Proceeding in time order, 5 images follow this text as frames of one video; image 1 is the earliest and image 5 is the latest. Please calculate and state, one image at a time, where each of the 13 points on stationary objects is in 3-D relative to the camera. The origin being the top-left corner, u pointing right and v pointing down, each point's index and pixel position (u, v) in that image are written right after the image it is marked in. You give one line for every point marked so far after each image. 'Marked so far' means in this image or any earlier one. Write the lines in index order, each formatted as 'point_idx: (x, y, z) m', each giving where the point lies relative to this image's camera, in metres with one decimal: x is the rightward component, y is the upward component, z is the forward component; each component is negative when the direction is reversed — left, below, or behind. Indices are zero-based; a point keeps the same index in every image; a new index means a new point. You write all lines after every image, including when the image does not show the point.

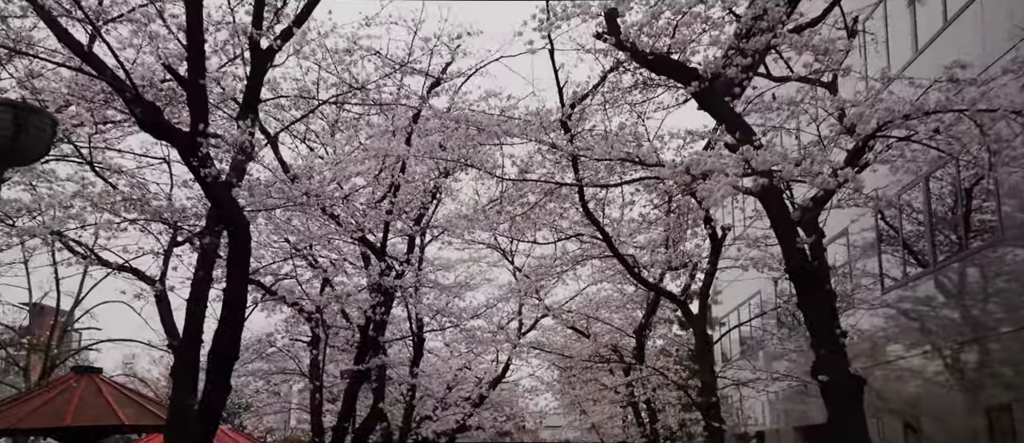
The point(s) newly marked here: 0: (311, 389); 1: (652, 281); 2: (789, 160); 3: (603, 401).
0: (-2.6, -2.1, +11.1) m
1: (+1.8, -0.8, +11.3) m
2: (+2.1, +0.5, +6.6) m
3: (+1.9, -3.8, +18.6) m
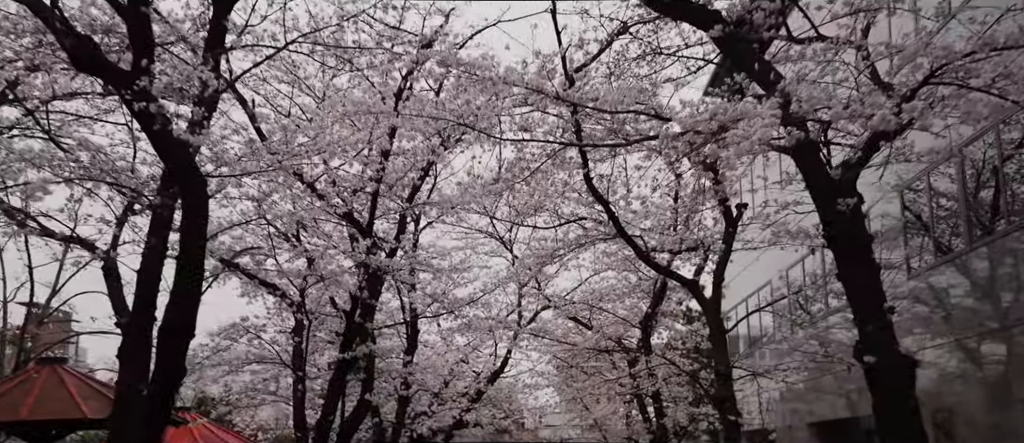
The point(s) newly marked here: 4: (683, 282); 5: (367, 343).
0: (-2.6, -1.8, +10.3) m
1: (+1.8, -0.5, +10.5) m
2: (+2.1, +0.7, +5.8) m
3: (+1.9, -3.6, +17.8) m
4: (+1.9, -0.7, +9.8) m
5: (-1.6, -1.4, +9.9) m
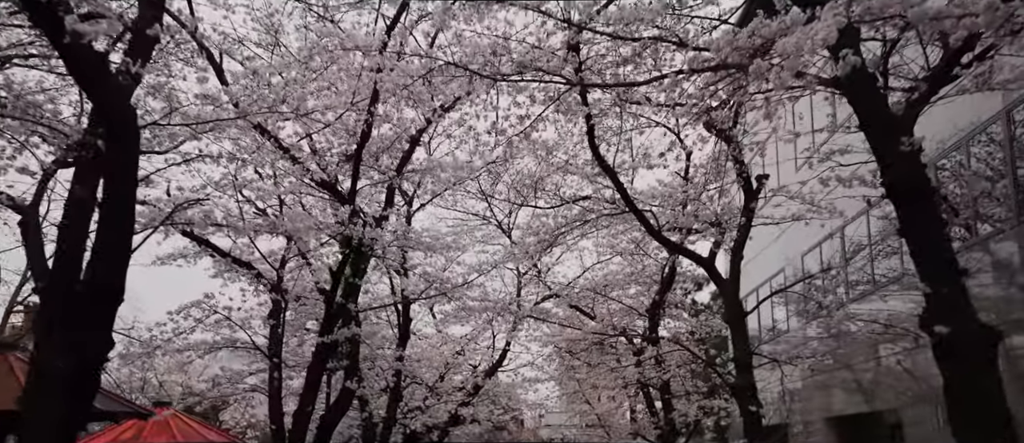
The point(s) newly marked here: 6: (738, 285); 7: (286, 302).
0: (-2.6, -1.6, +9.3) m
1: (+1.8, -0.2, +9.6) m
2: (+2.1, +1.0, +4.9) m
3: (+1.9, -3.3, +16.9) m
4: (+1.9, -0.4, +8.9) m
5: (-1.7, -1.1, +9.0) m
6: (+2.5, -0.7, +9.5) m
7: (-2.4, -0.9, +9.3) m
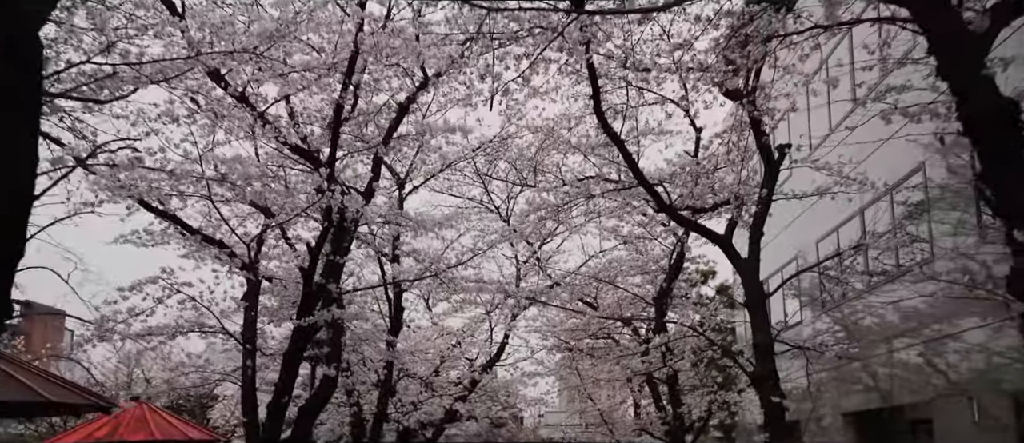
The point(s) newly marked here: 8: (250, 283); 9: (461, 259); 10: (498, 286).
0: (-2.6, -1.3, +8.5) m
1: (+1.8, +0.1, +8.7) m
2: (+2.1, +1.3, +4.1) m
3: (+1.9, -3.0, +16.0) m
4: (+1.9, -0.1, +8.1) m
5: (-1.7, -0.8, +8.1) m
6: (+2.4, -0.4, +8.7) m
7: (-2.4, -0.6, +8.5) m
8: (-2.6, -0.6, +8.7) m
9: (-0.8, -0.6, +13.5) m
10: (-0.2, -1.1, +14.2) m
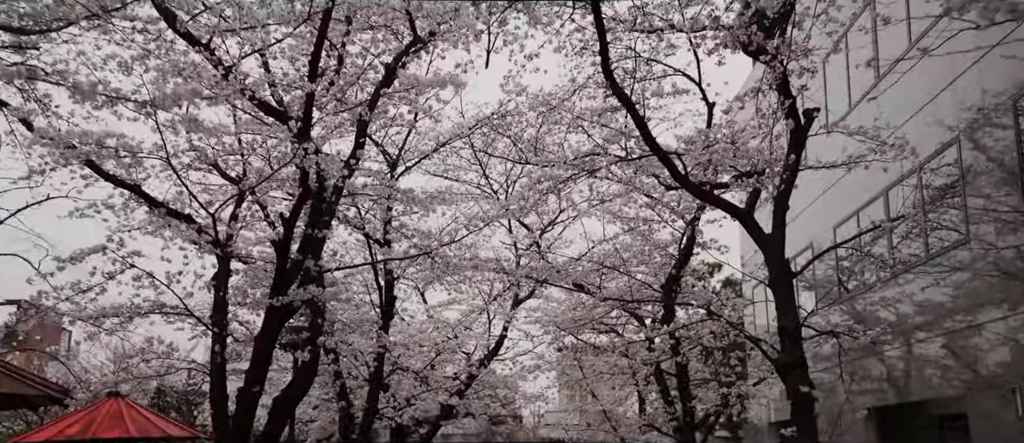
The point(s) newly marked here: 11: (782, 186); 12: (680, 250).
0: (-2.6, -1.0, +7.7) m
1: (+1.8, +0.3, +7.9) m
2: (+2.0, +1.5, +3.2) m
3: (+1.9, -2.8, +15.2) m
4: (+1.9, +0.1, +7.3) m
5: (-1.7, -0.6, +7.3) m
6: (+2.4, -0.2, +7.9) m
7: (-2.4, -0.3, +7.7) m
8: (-2.6, -0.4, +7.9) m
9: (-0.8, -0.4, +12.7) m
10: (-0.2, -0.8, +13.3) m
11: (+2.4, +0.3, +7.8) m
12: (+2.3, -0.5, +12.1) m
